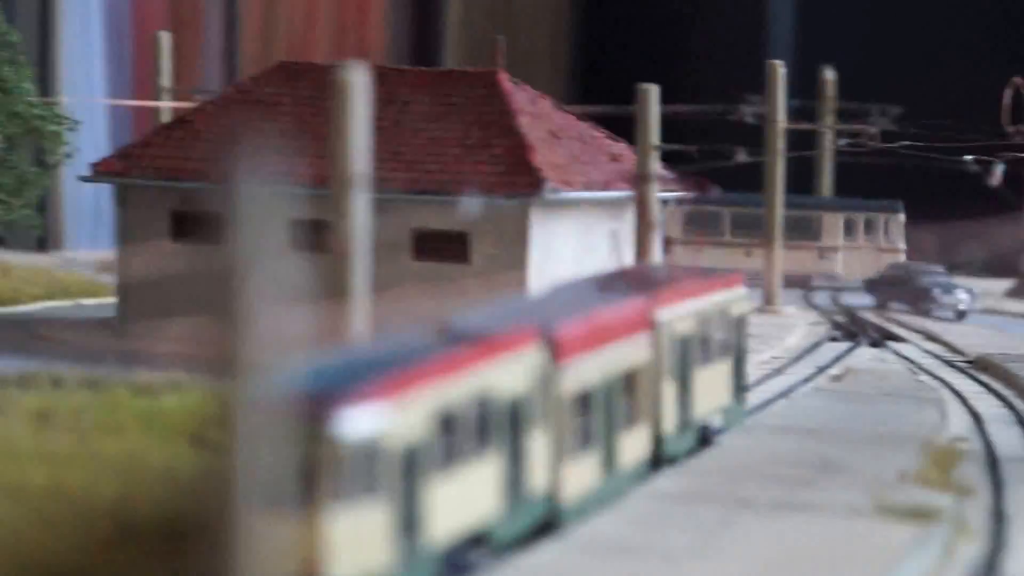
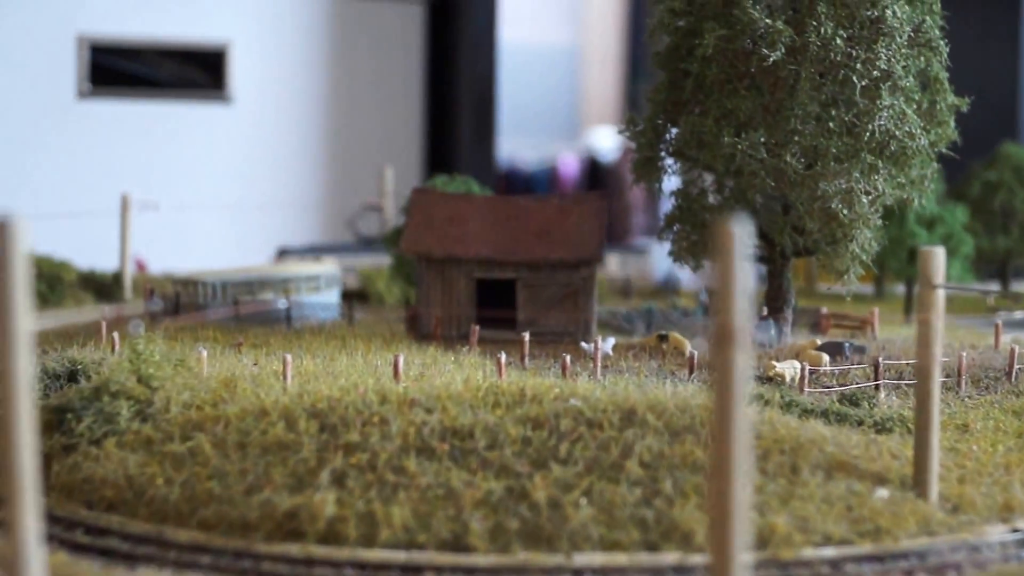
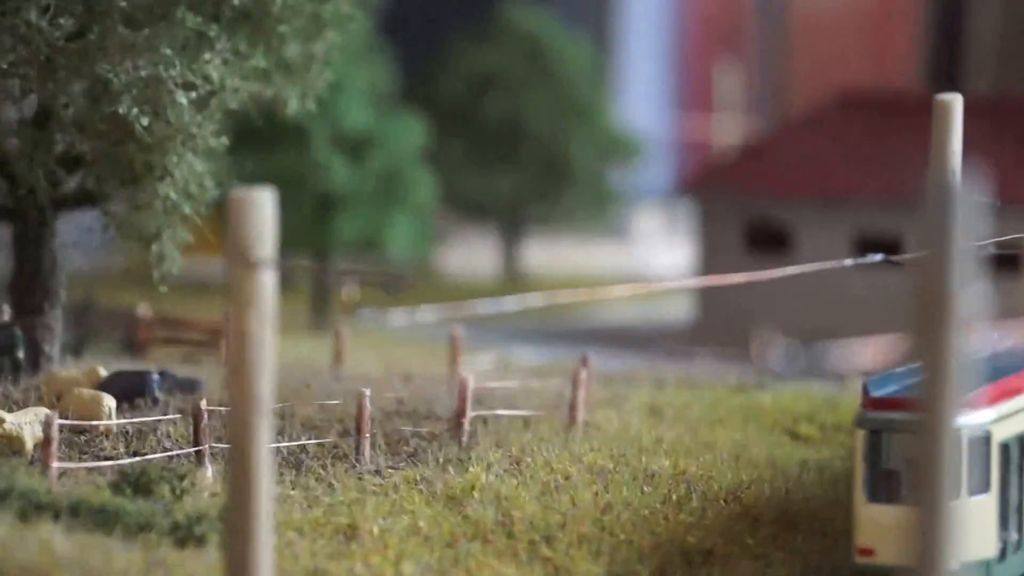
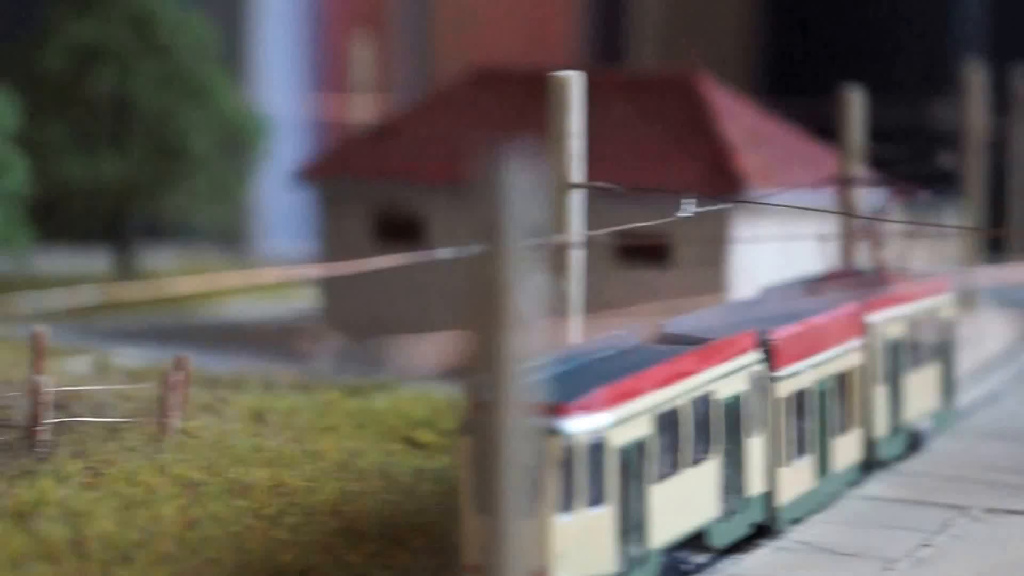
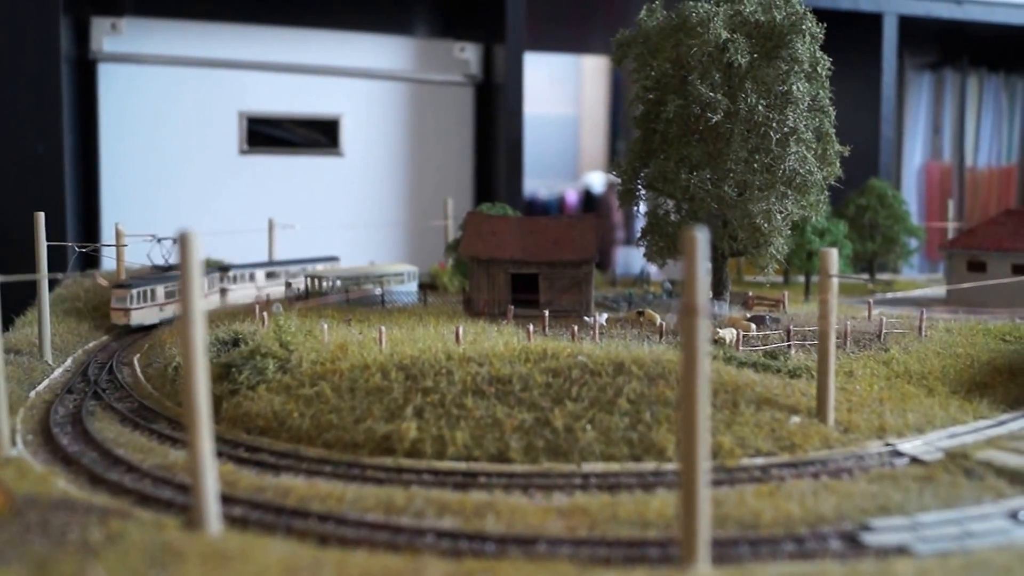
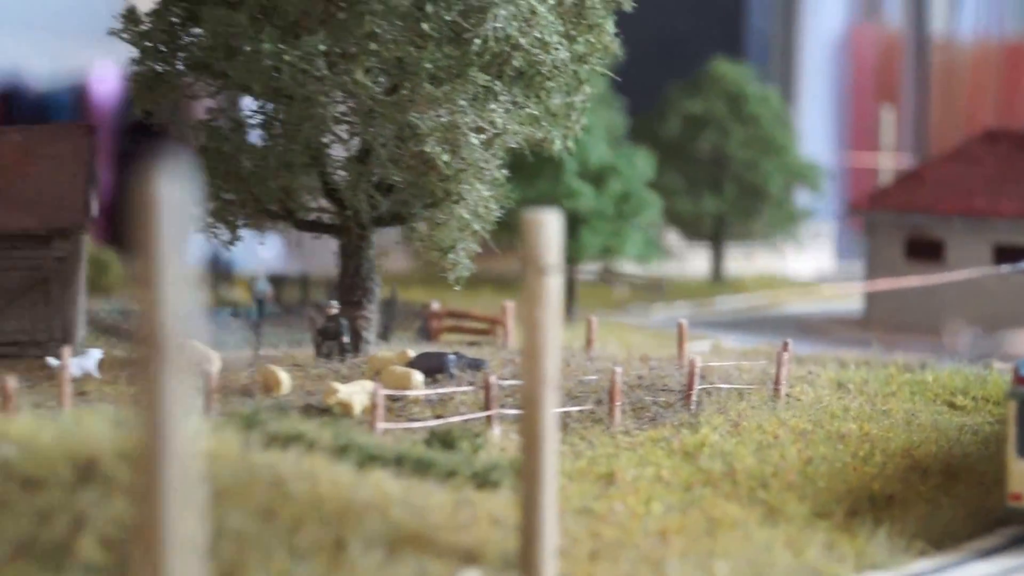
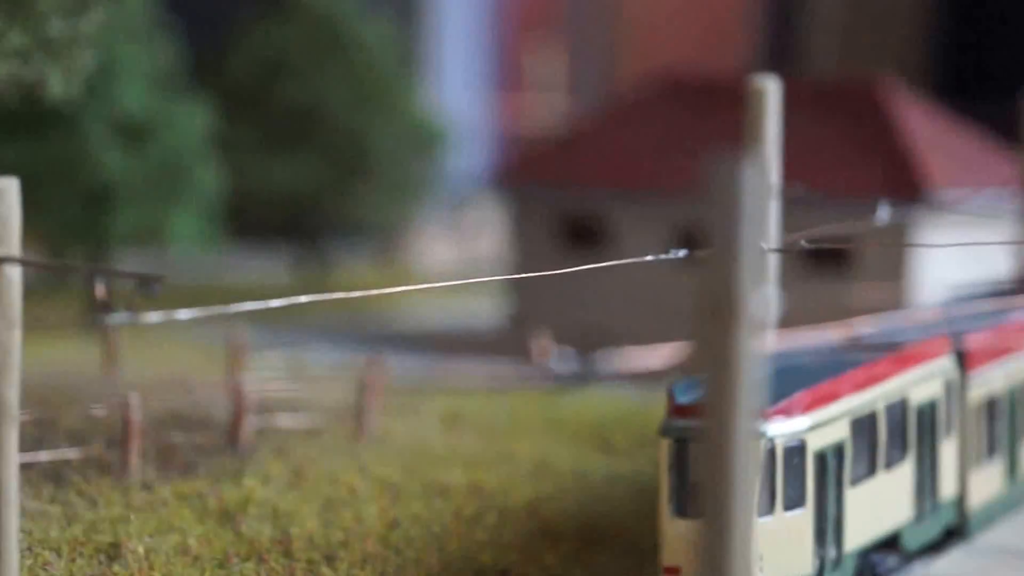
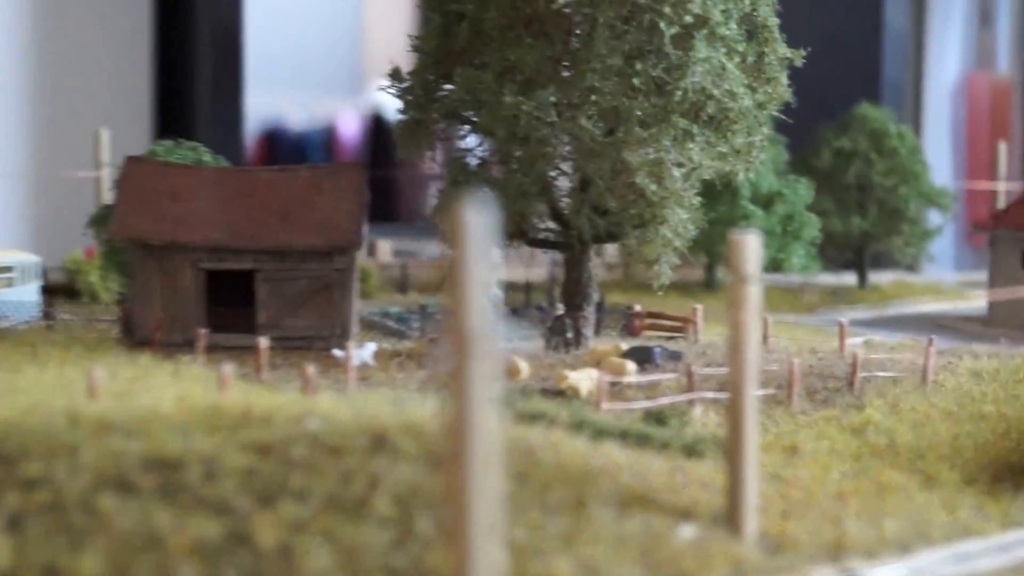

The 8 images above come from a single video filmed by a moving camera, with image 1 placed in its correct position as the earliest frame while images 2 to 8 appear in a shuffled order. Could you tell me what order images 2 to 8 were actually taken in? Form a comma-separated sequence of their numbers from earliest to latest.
4, 7, 3, 6, 8, 2, 5
